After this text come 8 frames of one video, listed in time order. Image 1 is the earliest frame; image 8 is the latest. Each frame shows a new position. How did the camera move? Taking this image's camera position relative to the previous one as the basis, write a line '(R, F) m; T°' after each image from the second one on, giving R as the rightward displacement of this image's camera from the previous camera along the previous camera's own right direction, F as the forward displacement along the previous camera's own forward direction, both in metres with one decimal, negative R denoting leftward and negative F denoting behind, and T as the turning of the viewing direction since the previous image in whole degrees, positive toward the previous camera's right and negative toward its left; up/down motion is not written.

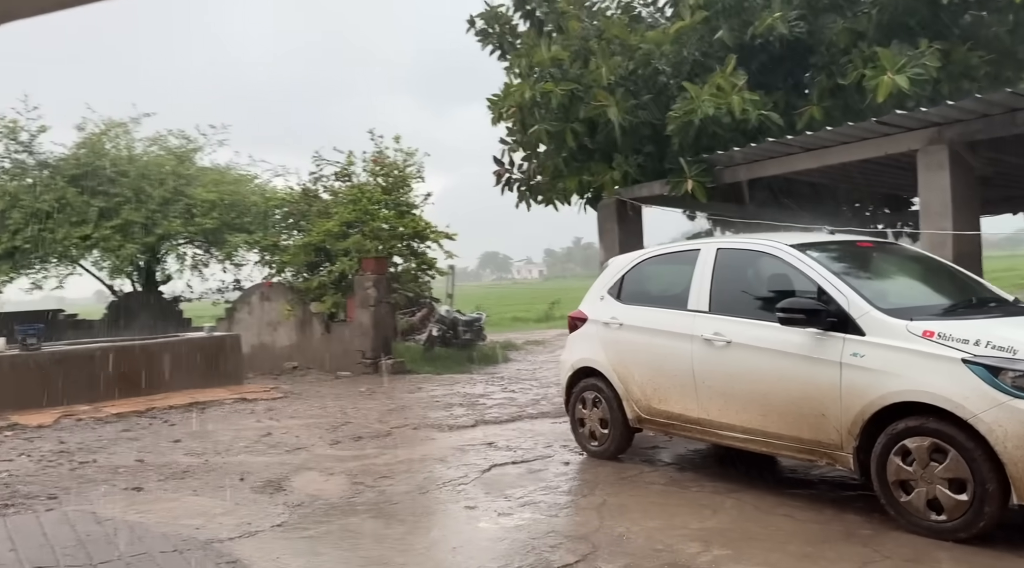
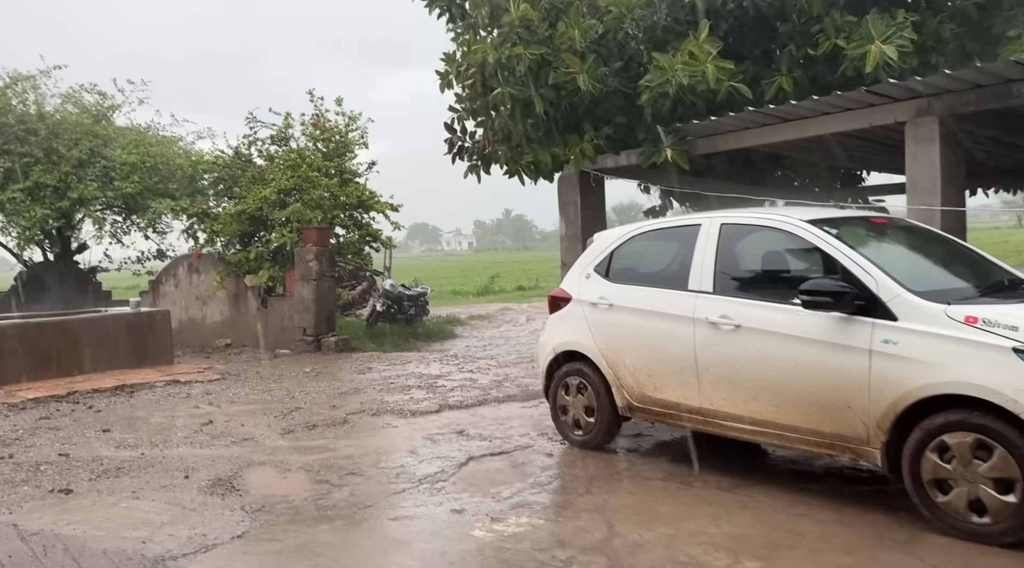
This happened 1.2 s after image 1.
(-0.3, +0.5) m; +5°
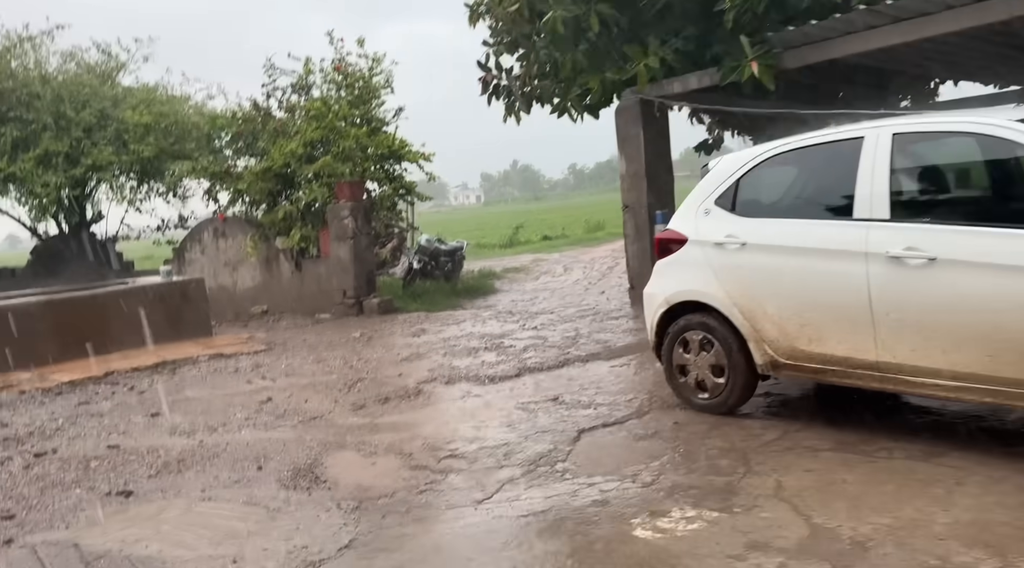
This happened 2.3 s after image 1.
(-0.5, +0.7) m; -1°
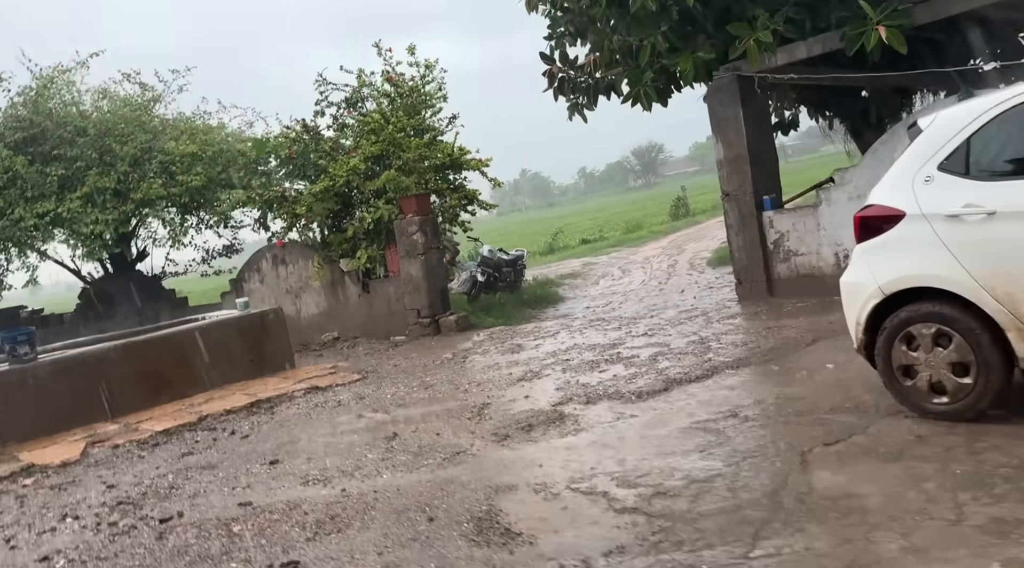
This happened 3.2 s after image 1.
(-0.8, +0.6) m; -1°
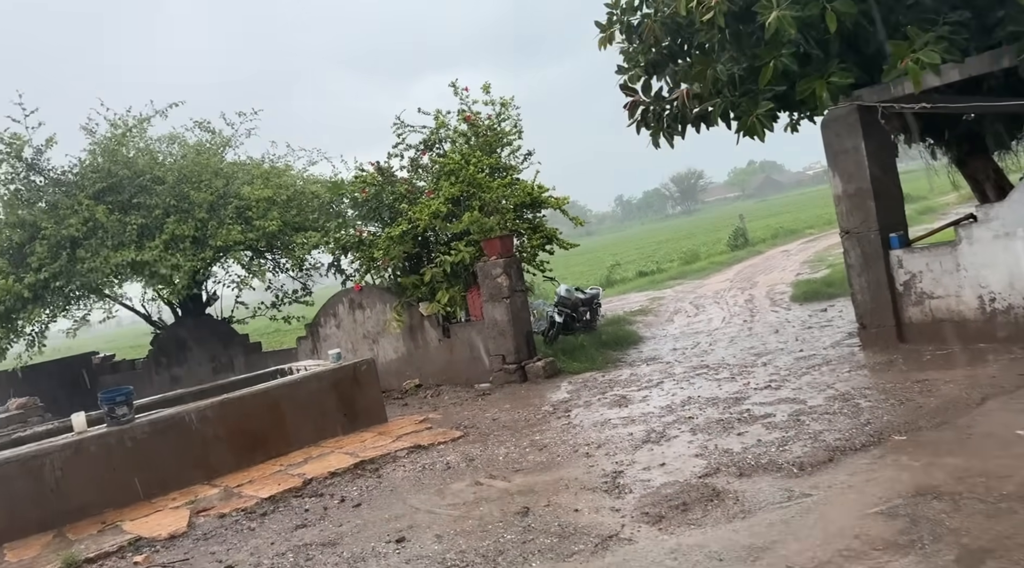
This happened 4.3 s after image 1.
(-0.6, +0.4) m; -3°
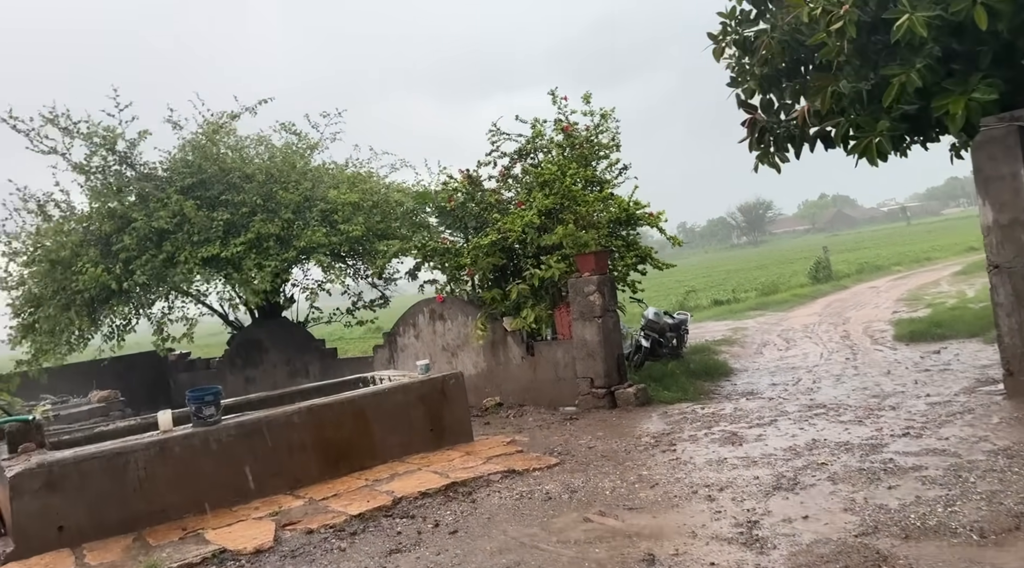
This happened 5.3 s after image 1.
(-0.4, +0.5) m; -4°
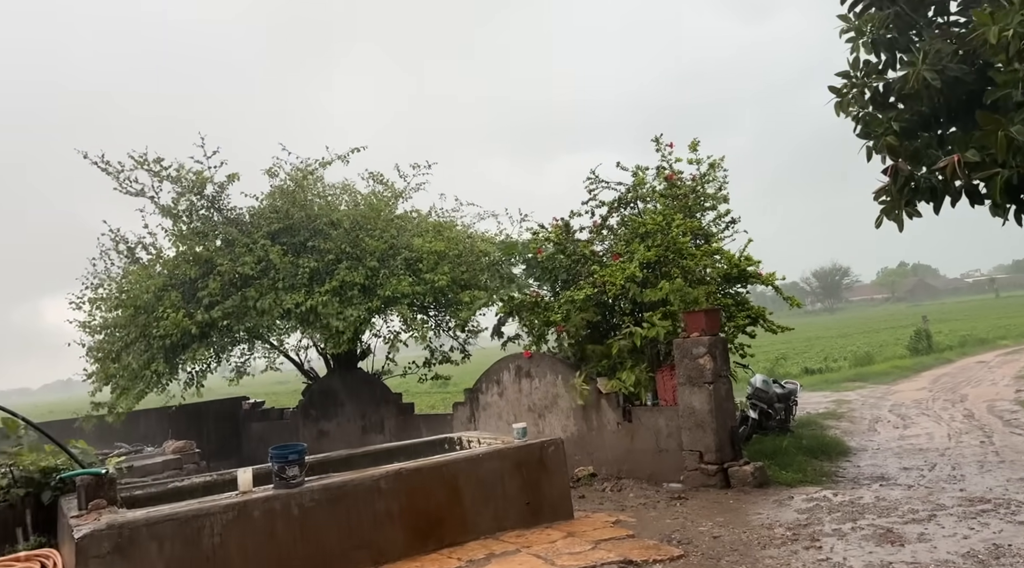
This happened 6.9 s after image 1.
(-0.4, +0.7) m; -5°
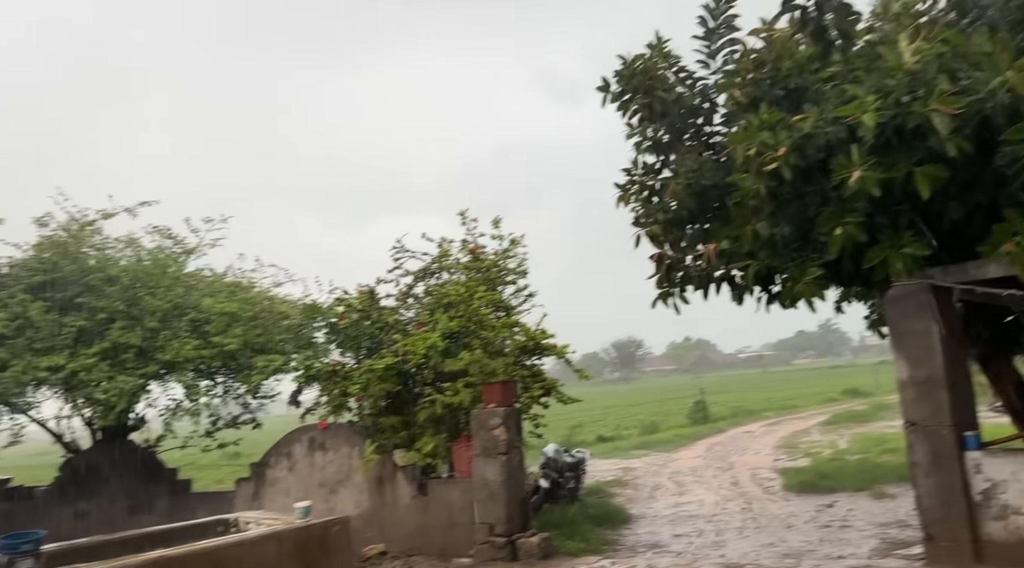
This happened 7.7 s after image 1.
(+0.1, -0.1) m; +13°
